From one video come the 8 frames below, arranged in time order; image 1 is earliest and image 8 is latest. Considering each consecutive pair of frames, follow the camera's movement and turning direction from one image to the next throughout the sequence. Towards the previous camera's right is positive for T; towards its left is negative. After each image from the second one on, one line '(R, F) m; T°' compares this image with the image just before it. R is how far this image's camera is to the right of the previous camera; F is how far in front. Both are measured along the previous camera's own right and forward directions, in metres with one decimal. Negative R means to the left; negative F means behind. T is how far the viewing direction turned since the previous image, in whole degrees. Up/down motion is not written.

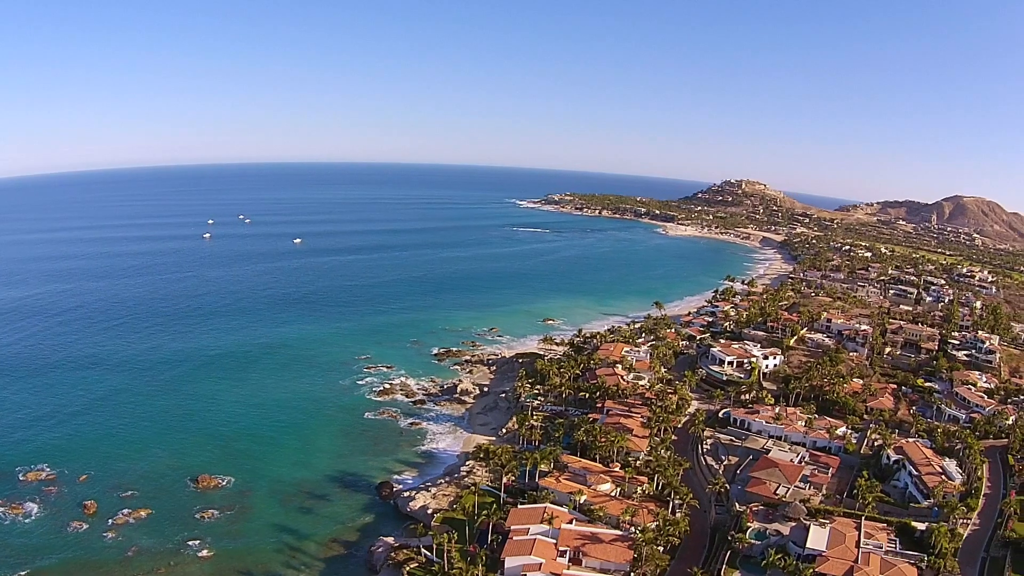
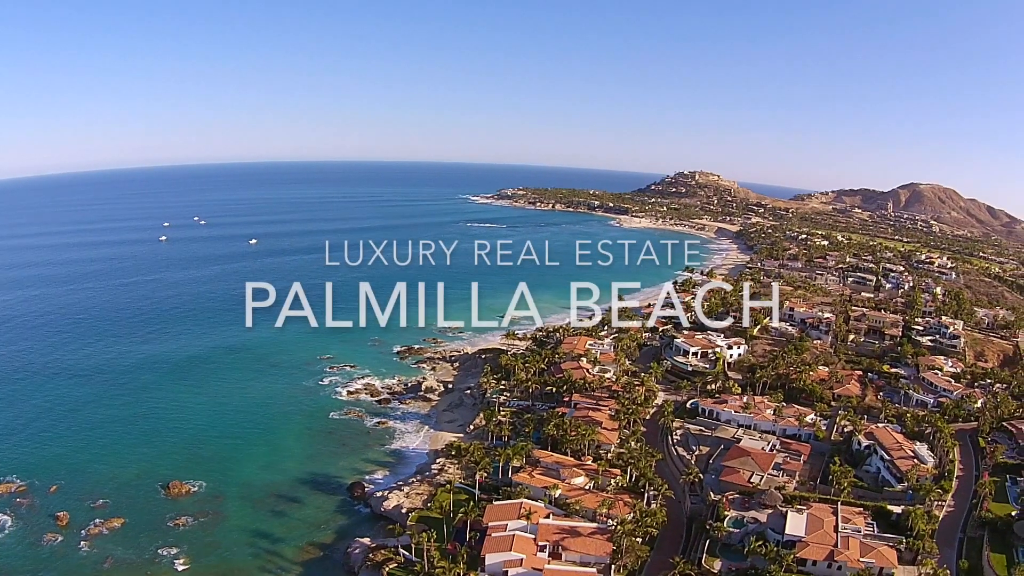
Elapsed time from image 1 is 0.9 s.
(+0.3, +0.6) m; +2°
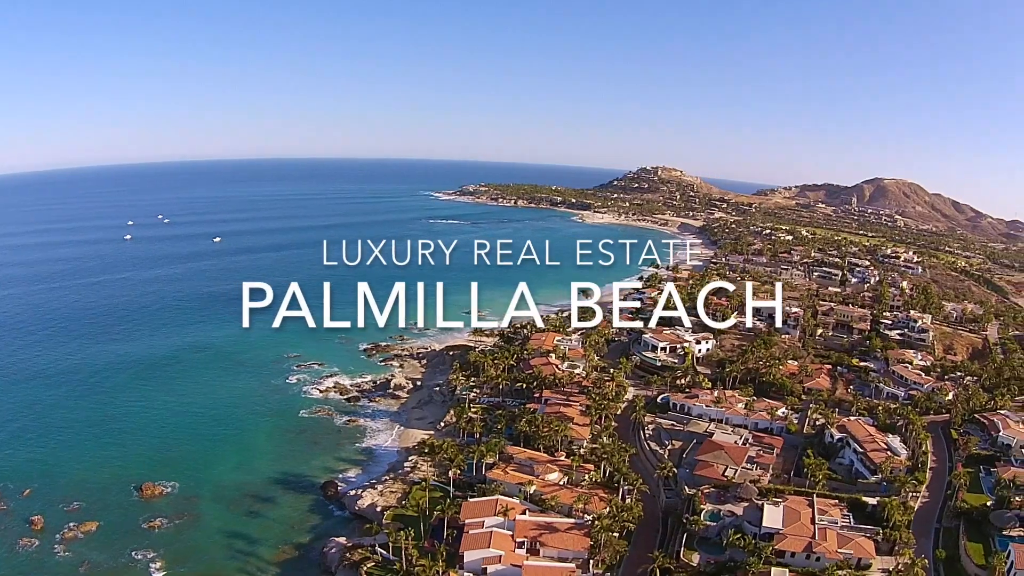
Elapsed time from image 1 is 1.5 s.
(+0.2, +0.5) m; +2°
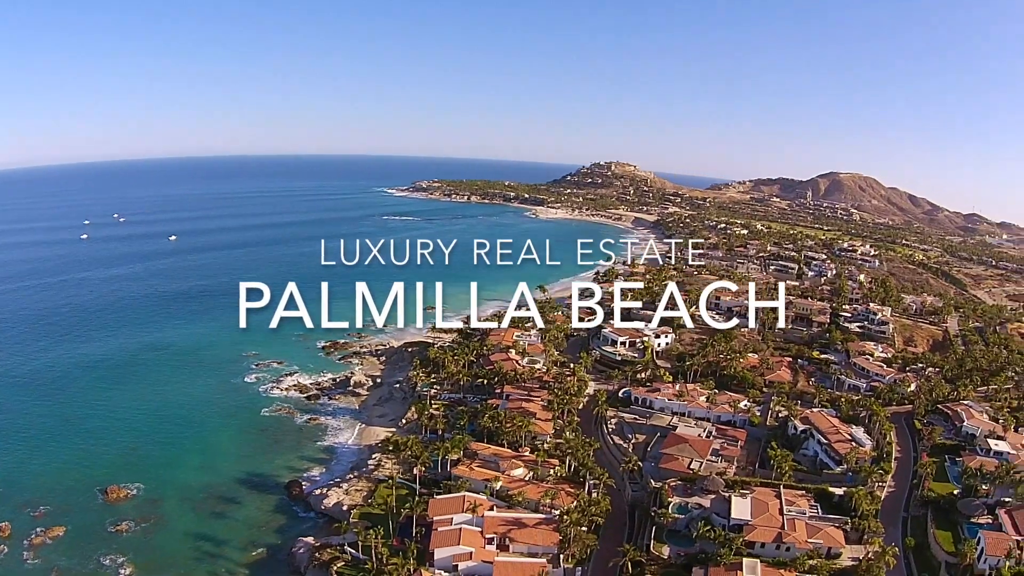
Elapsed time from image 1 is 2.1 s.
(+0.3, +0.6) m; +2°
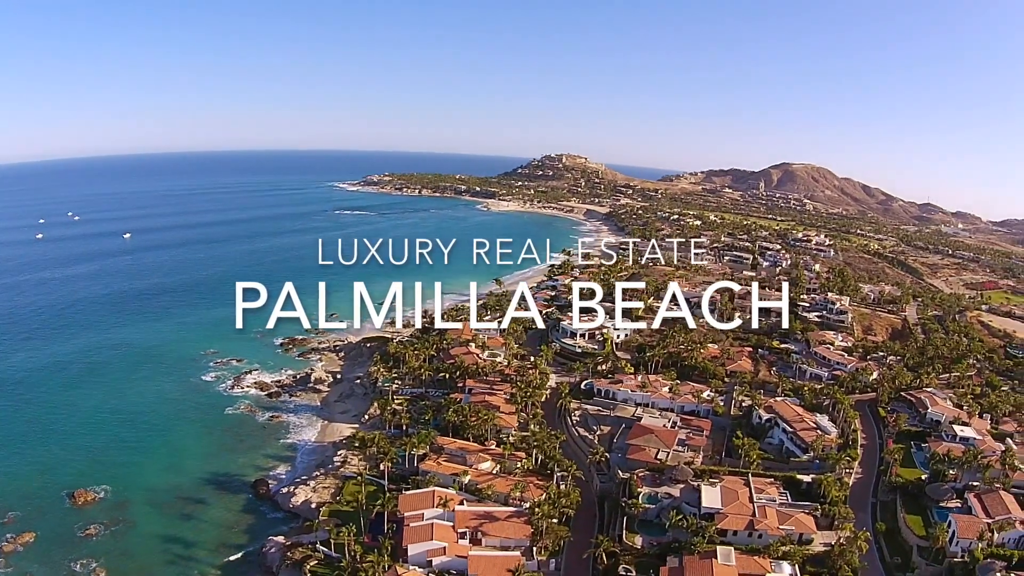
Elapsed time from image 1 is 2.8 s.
(+0.3, +0.6) m; +2°
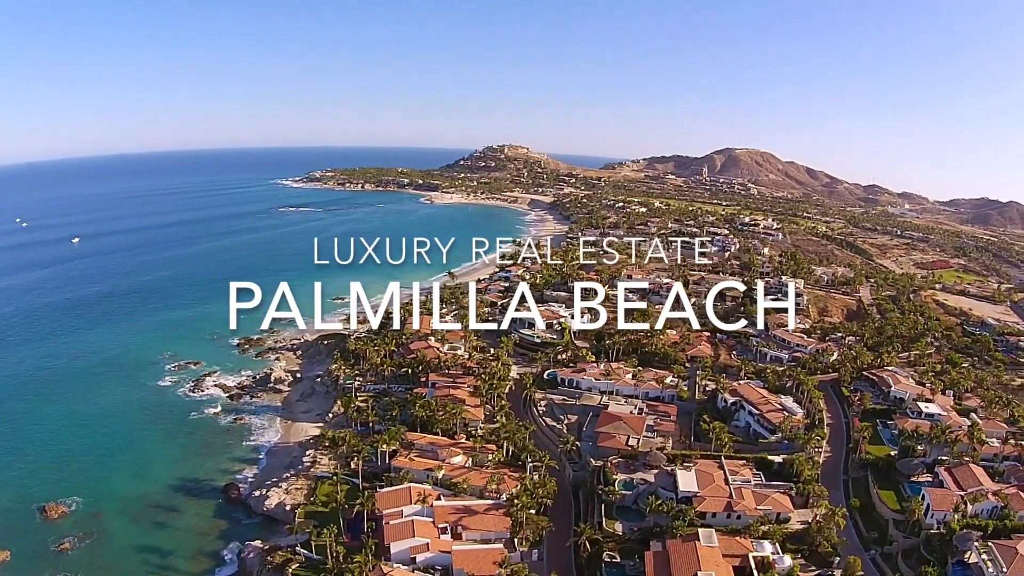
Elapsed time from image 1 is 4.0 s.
(-0.1, 0.0) m; +3°
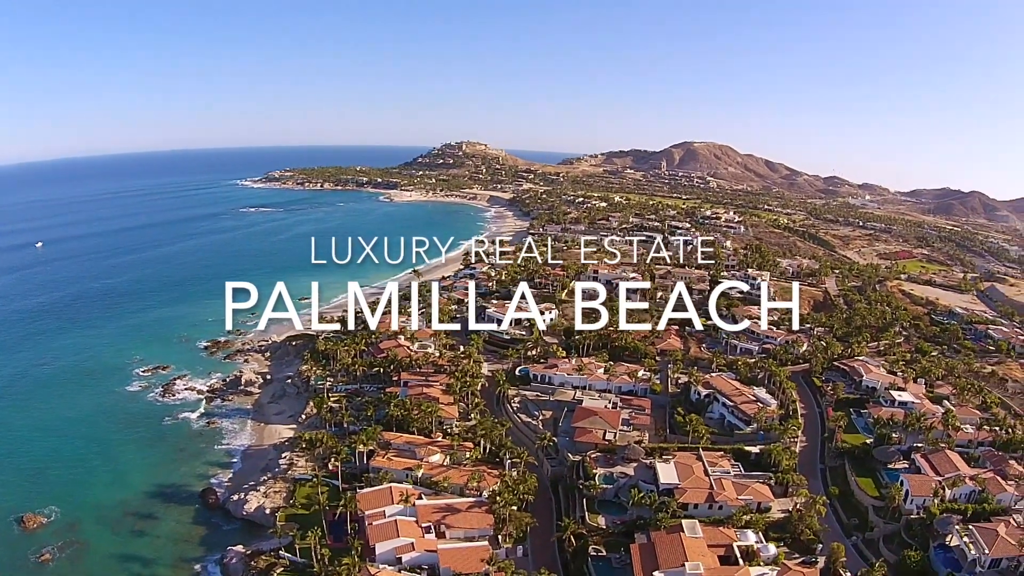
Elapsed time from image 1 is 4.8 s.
(-0.1, 0.0) m; +2°
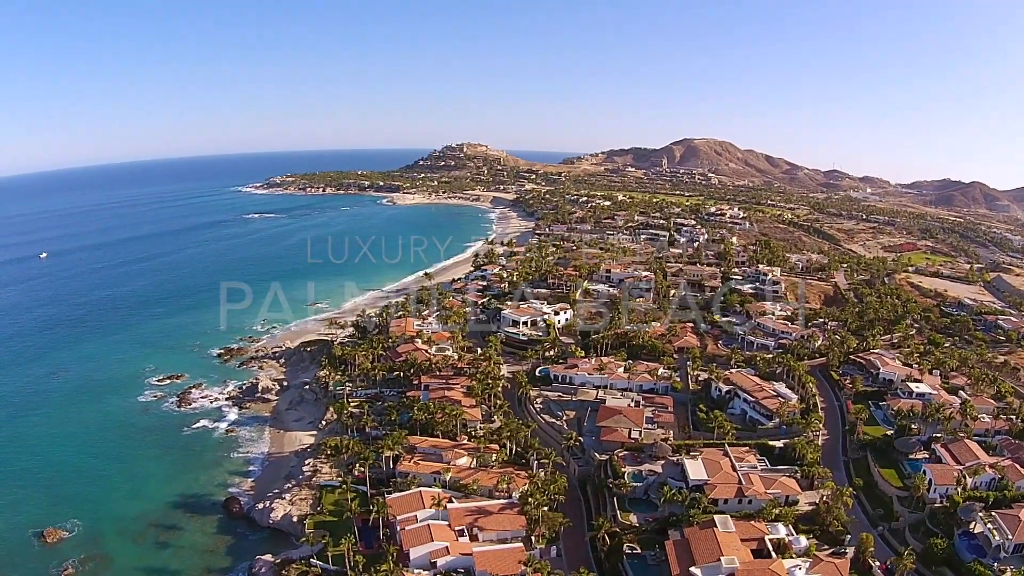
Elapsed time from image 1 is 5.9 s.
(-0.2, -0.4) m; -1°
